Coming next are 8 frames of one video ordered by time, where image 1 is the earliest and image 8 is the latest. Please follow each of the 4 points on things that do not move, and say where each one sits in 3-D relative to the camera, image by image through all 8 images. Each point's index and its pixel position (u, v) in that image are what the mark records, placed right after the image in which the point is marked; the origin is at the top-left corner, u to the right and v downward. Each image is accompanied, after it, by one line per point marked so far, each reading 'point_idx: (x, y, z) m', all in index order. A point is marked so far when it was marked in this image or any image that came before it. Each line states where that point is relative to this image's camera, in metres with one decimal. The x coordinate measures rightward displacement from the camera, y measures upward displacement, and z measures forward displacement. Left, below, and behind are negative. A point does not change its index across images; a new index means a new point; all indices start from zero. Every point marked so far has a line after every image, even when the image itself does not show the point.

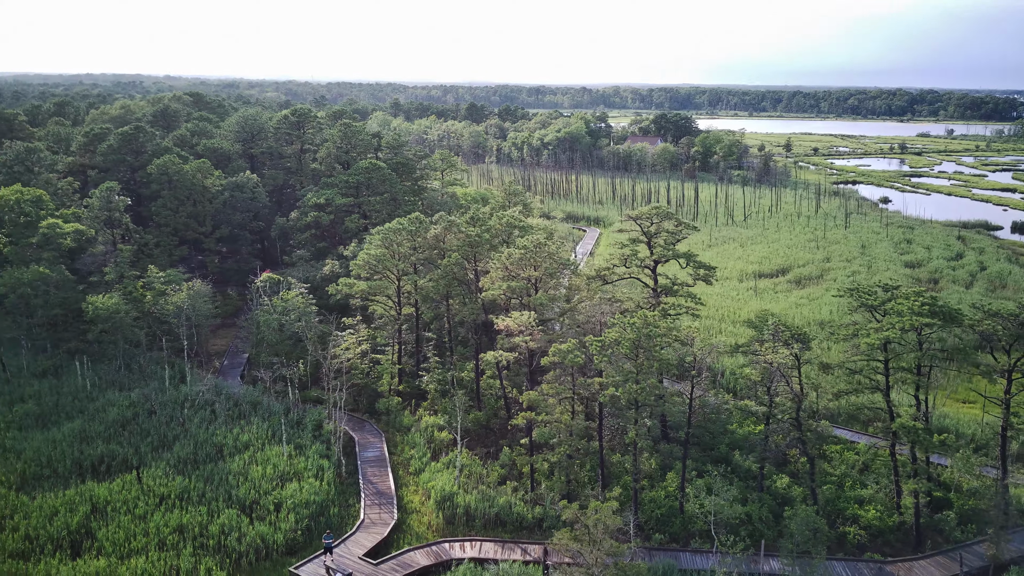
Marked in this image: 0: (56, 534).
0: (-10.3, -5.5, +19.9) m
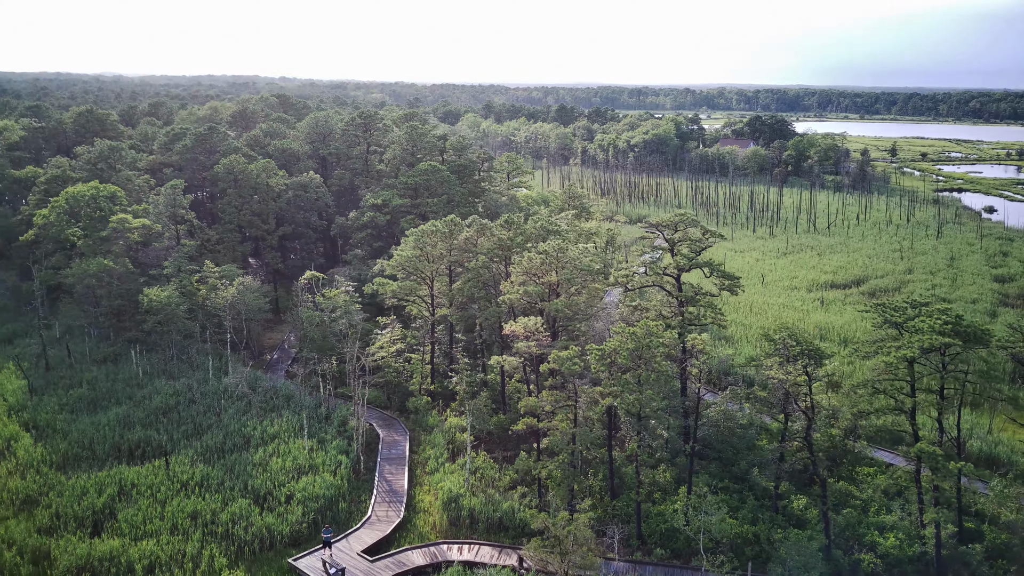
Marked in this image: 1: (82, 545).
0: (-10.3, -5.3, +21.1) m
1: (-9.7, -5.7, +19.7) m
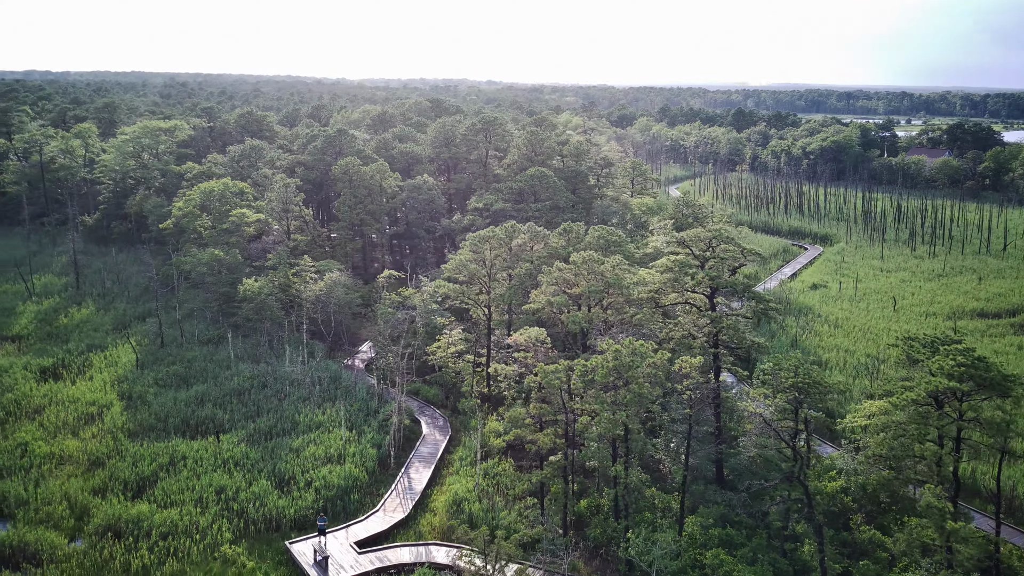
0: (-10.1, -5.0, +23.4) m
1: (-9.9, -5.4, +21.9) m
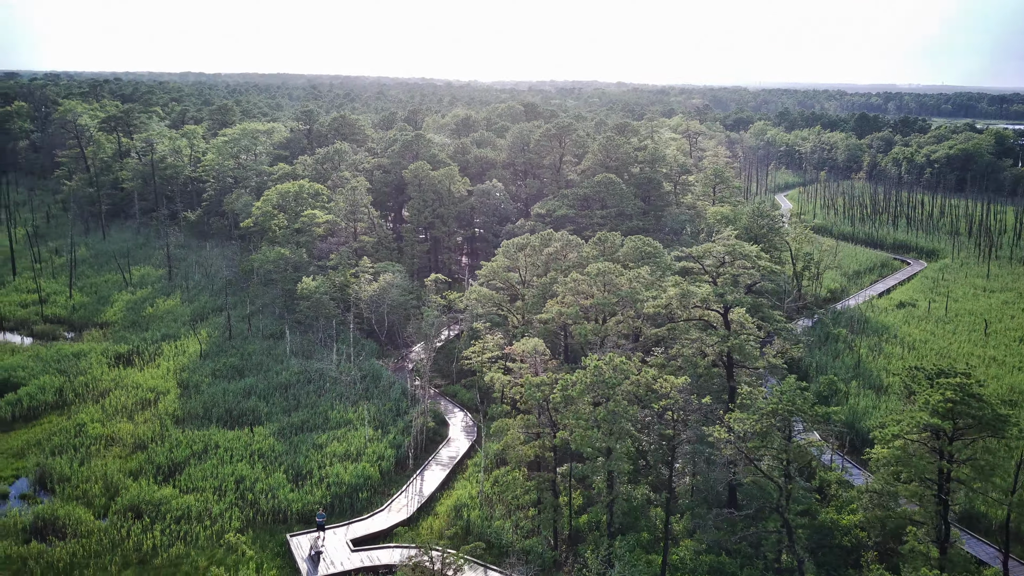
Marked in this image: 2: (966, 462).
0: (-9.8, -4.9, +24.9) m
1: (-9.8, -5.3, +23.4) m
2: (+8.0, -3.1, +15.5) m
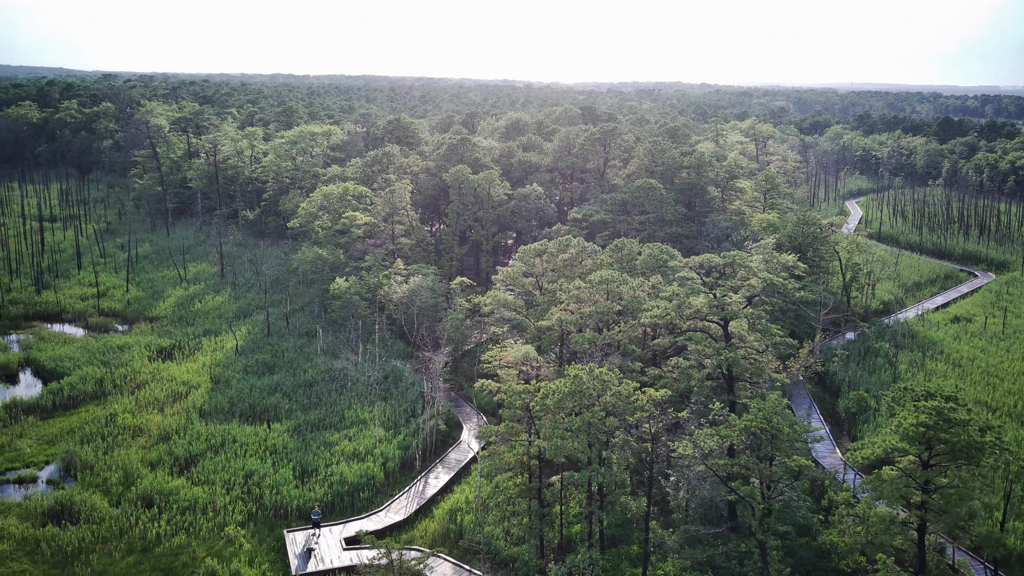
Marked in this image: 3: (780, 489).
0: (-9.7, -4.8, +25.8) m
1: (-9.8, -5.2, +24.3) m
2: (+7.2, -3.4, +14.8) m
3: (+5.8, -4.3, +18.9) m
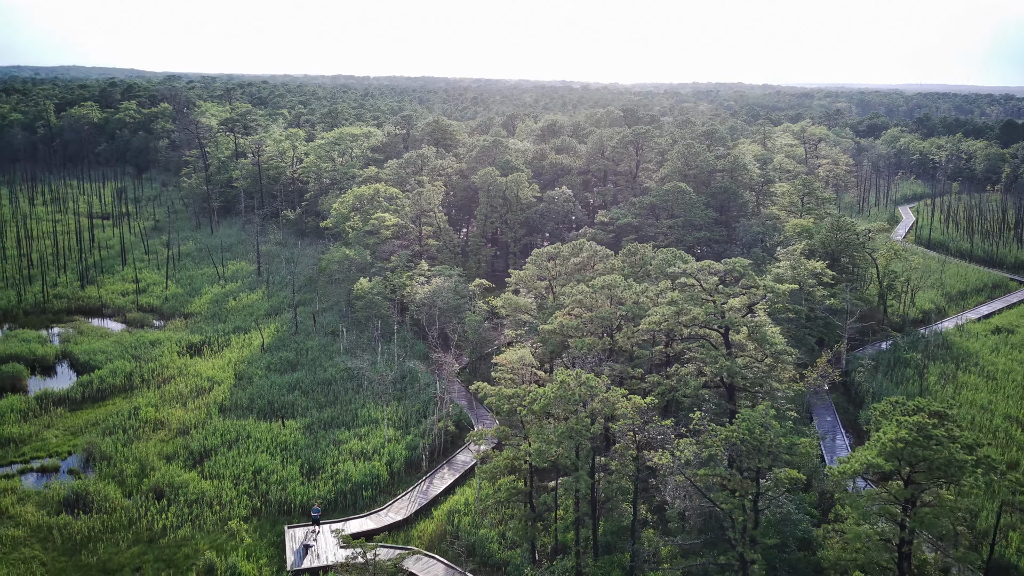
0: (-9.5, -4.8, +26.5) m
1: (-9.7, -5.2, +25.0) m
2: (+6.7, -3.6, +14.4) m
3: (+5.5, -4.5, +18.5) m
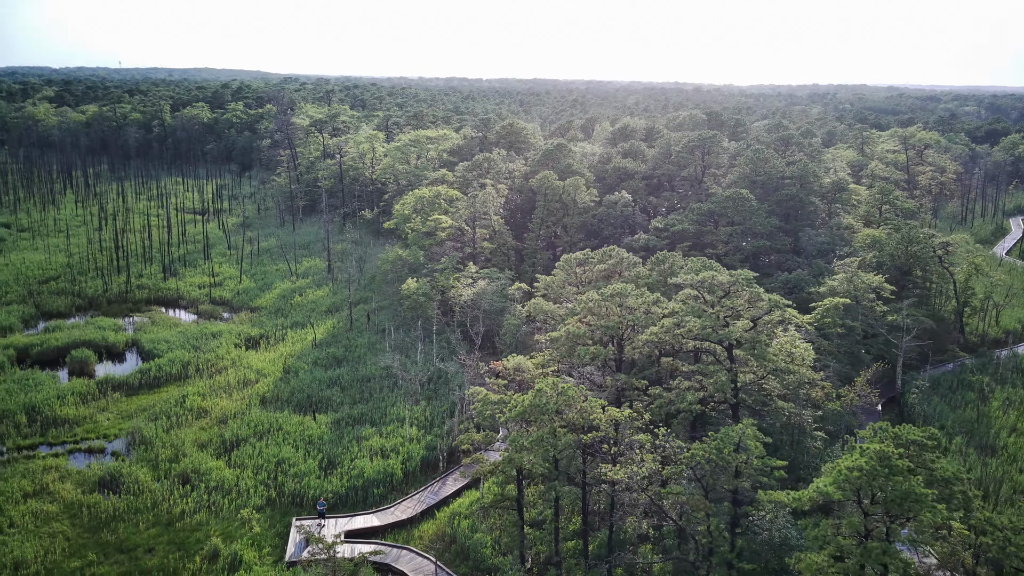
0: (-8.8, -4.6, +27.6) m
1: (-9.2, -5.0, +26.1) m
2: (+5.7, -3.9, +13.5) m
3: (+5.0, -4.8, +17.8) m
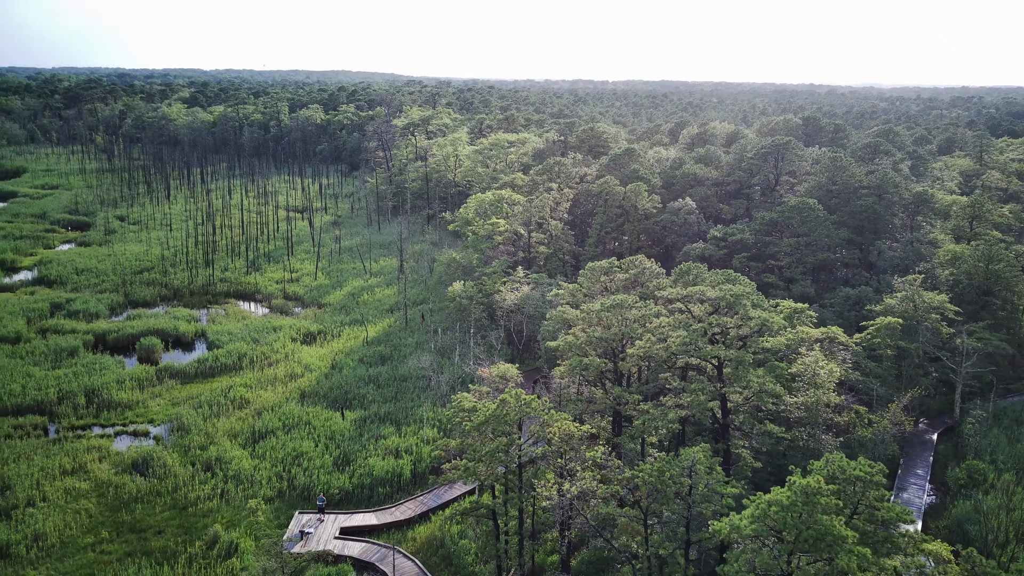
0: (-8.2, -4.6, +28.7) m
1: (-8.8, -4.9, +27.3) m
2: (+4.2, -4.2, +12.6) m
3: (+4.1, -5.1, +17.0) m
